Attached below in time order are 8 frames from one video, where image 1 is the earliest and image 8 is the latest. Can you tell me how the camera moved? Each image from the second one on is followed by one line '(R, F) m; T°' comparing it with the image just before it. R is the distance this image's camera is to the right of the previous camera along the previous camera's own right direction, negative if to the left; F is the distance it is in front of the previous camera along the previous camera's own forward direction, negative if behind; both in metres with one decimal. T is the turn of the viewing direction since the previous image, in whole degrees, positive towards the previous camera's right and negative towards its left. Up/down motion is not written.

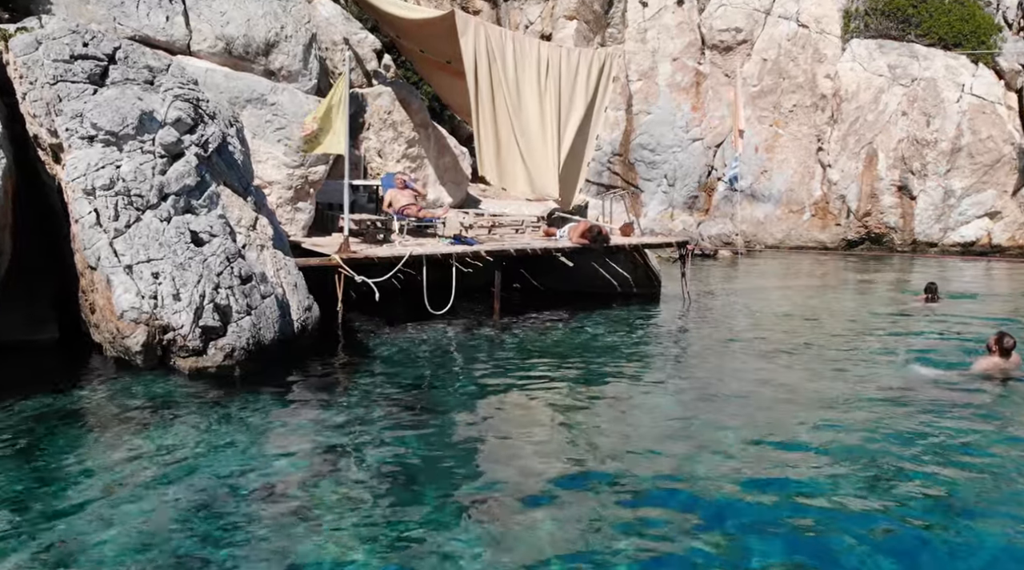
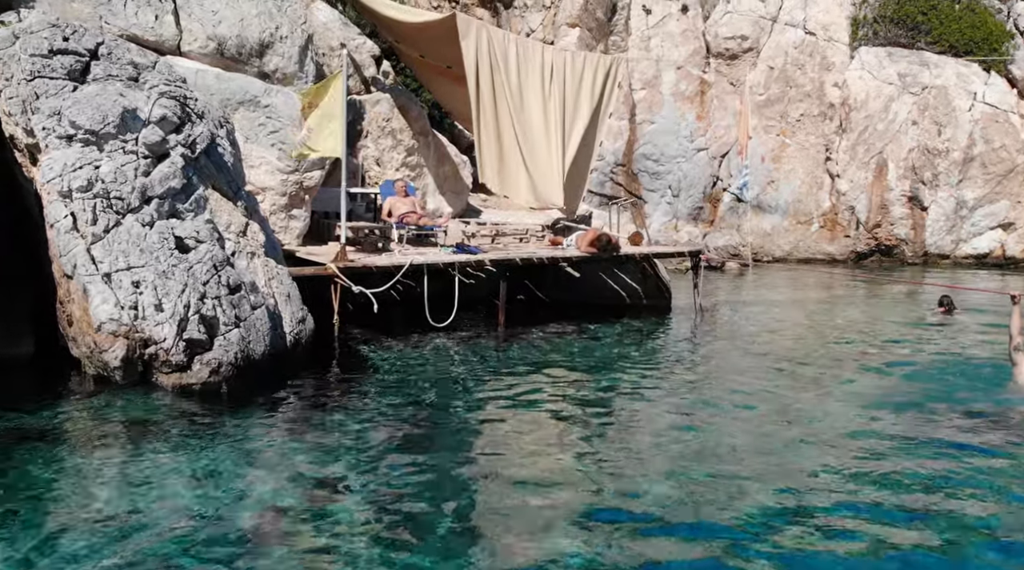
(-0.1, +0.6) m; 0°
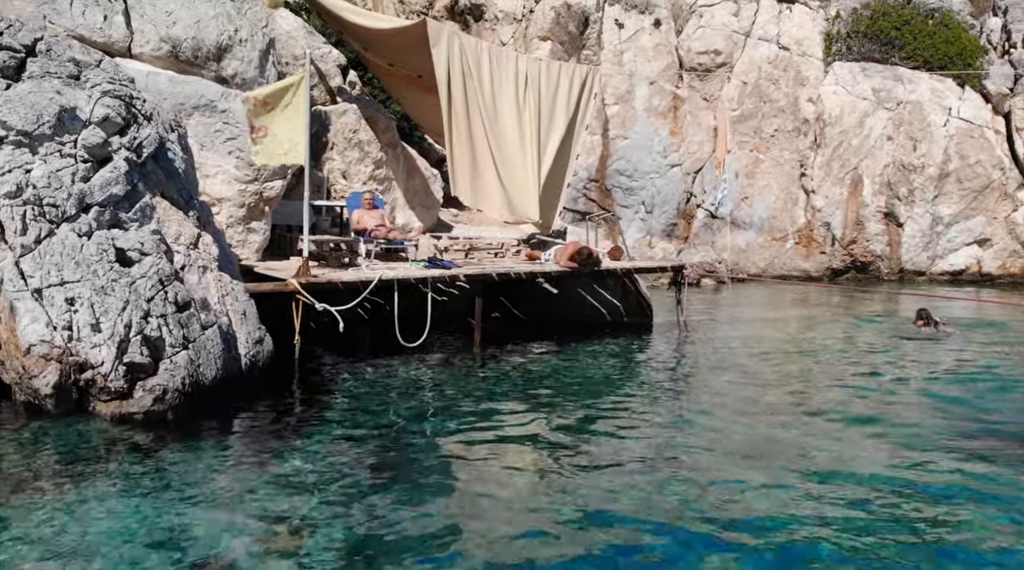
(-0.1, +0.7) m; +2°
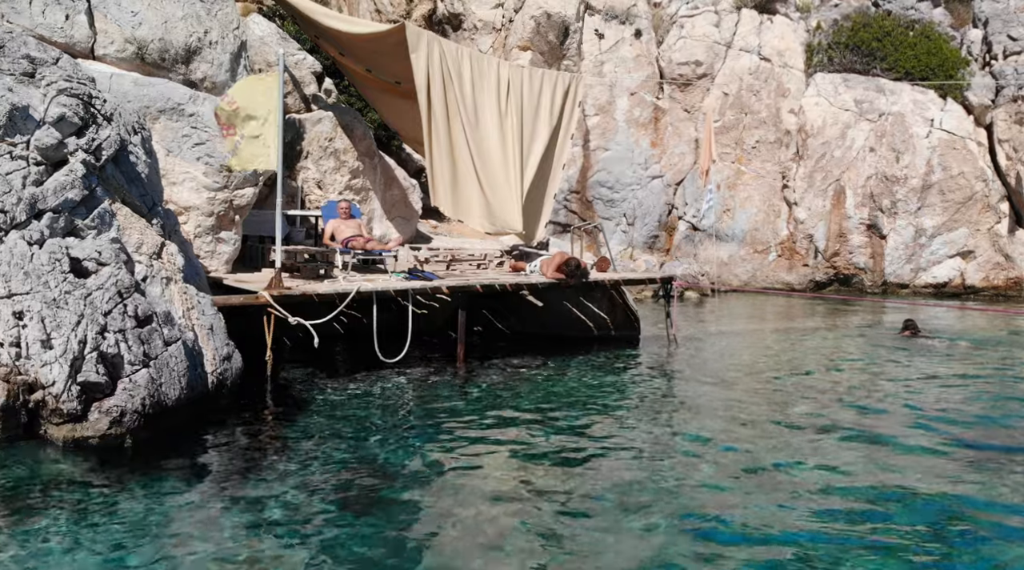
(-0.1, +0.5) m; +1°
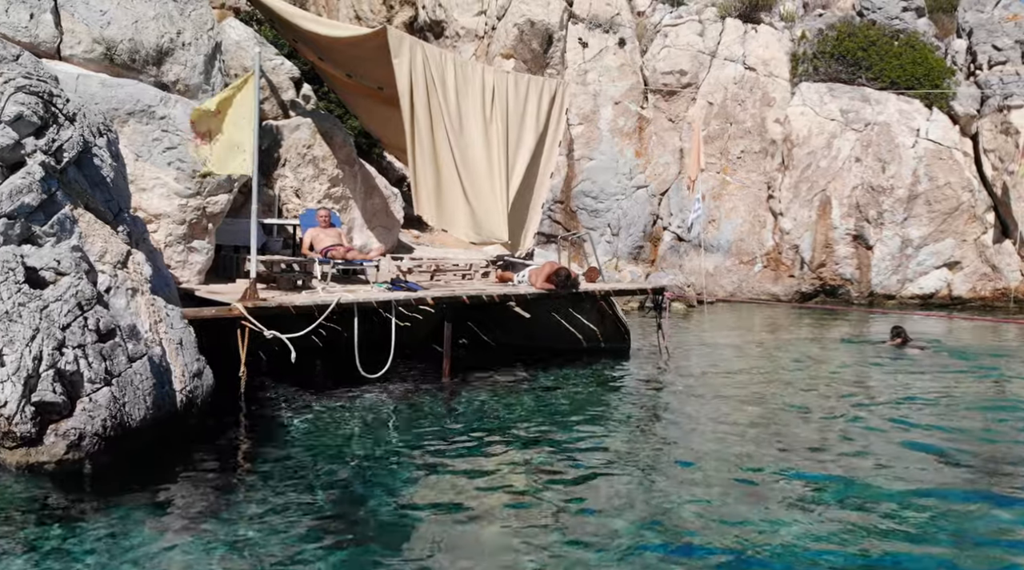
(-0.1, +0.4) m; +1°
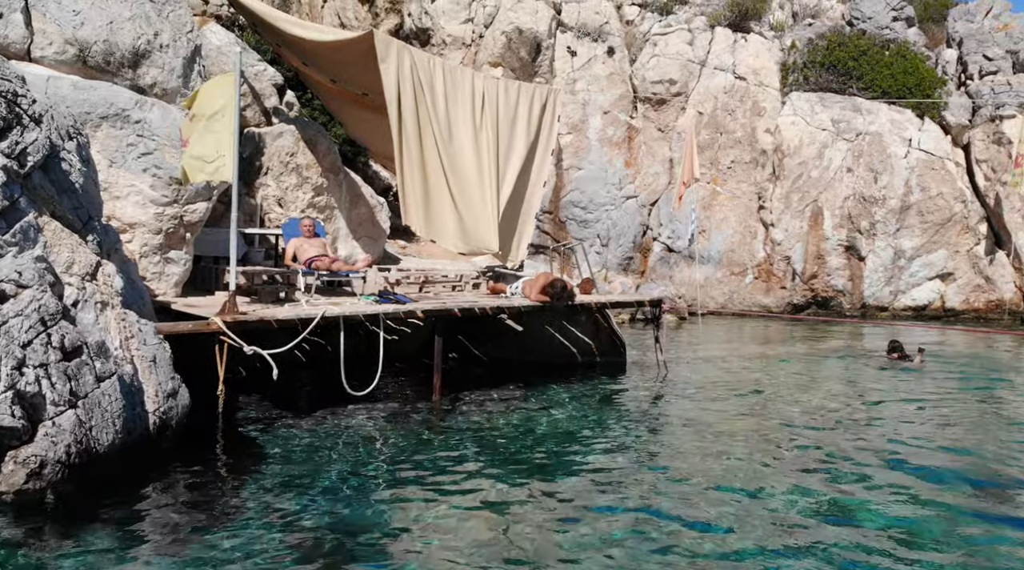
(-0.1, +0.4) m; +1°
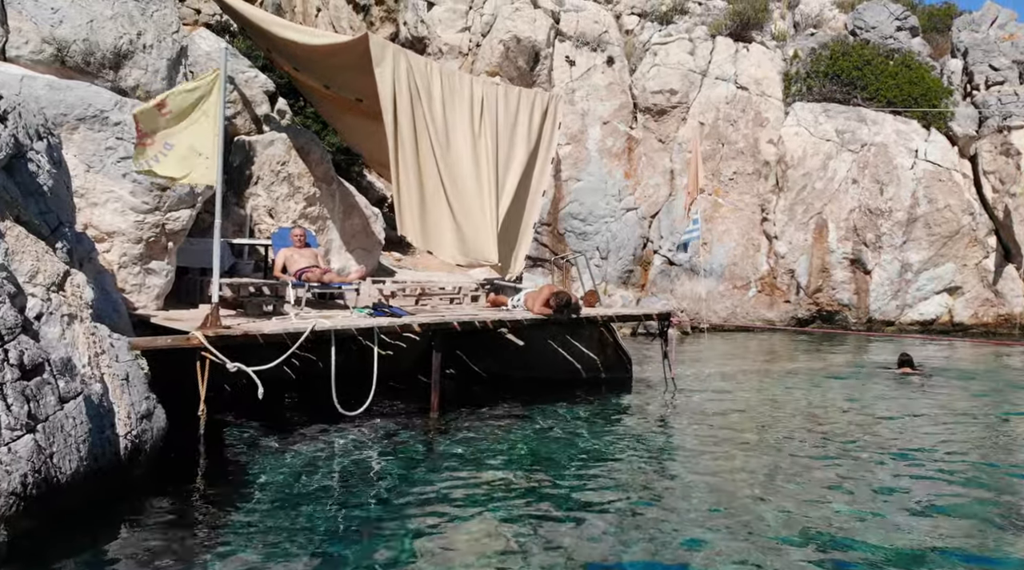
(-0.1, +0.6) m; 0°
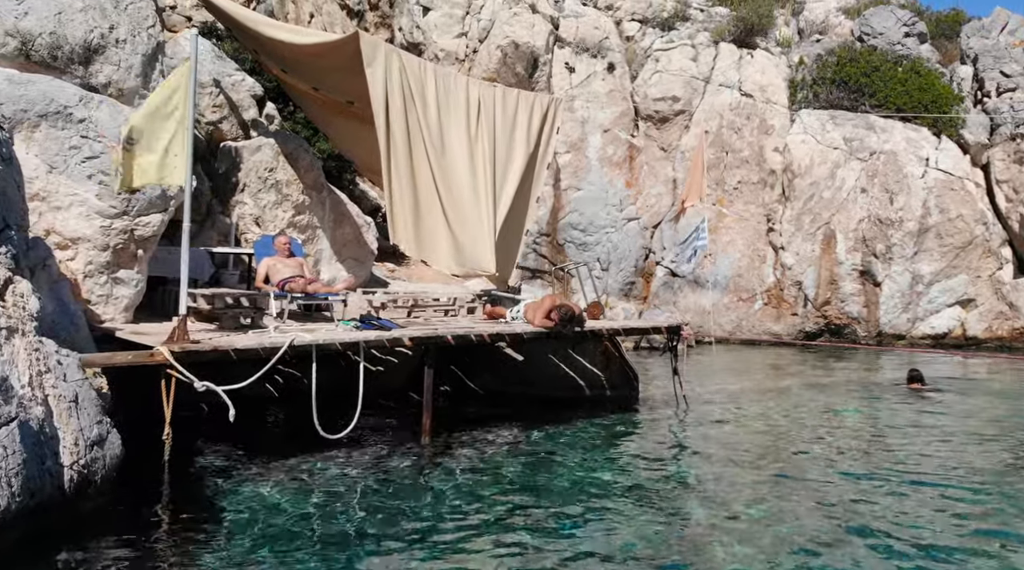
(0.0, +0.7) m; 0°
